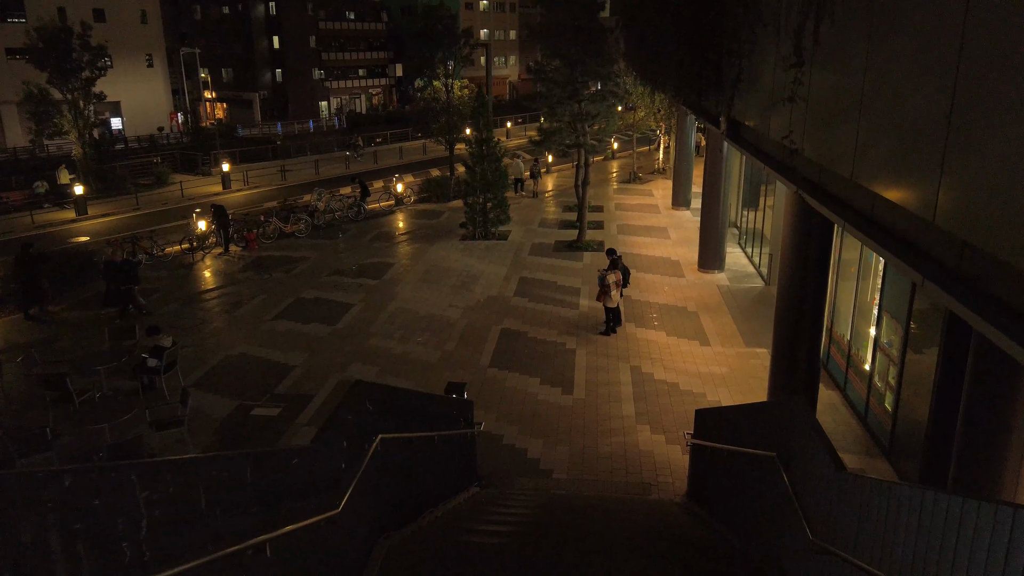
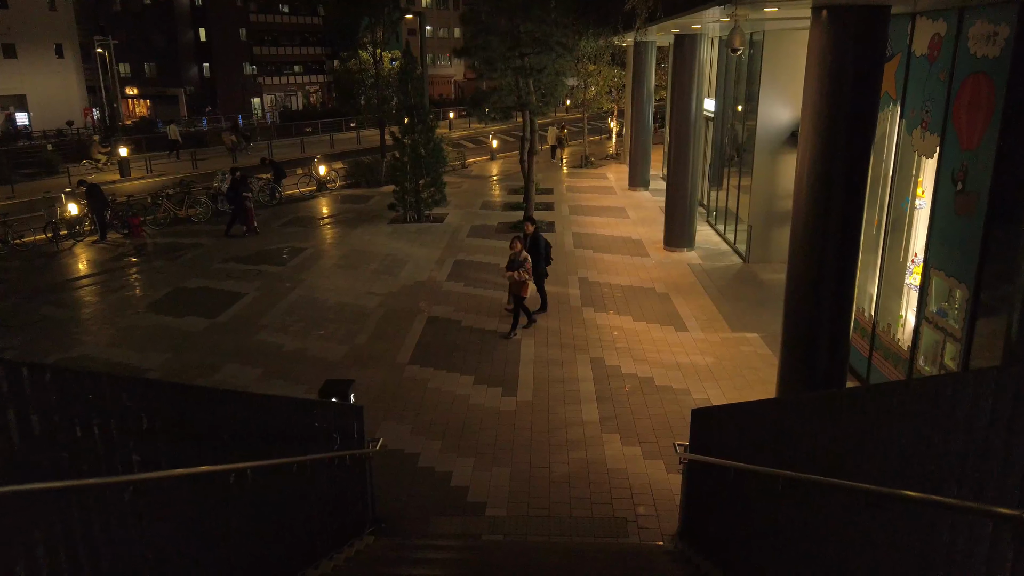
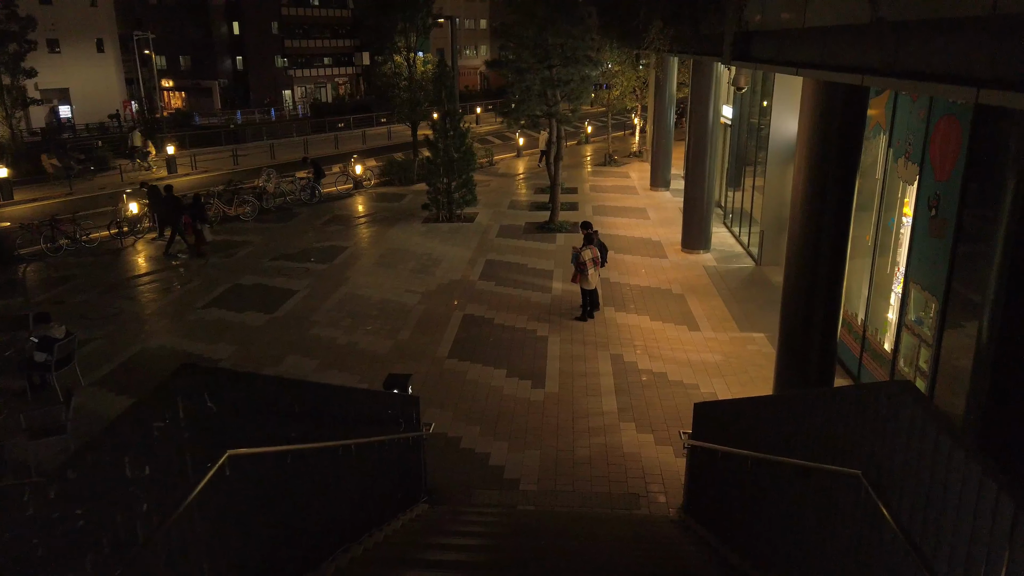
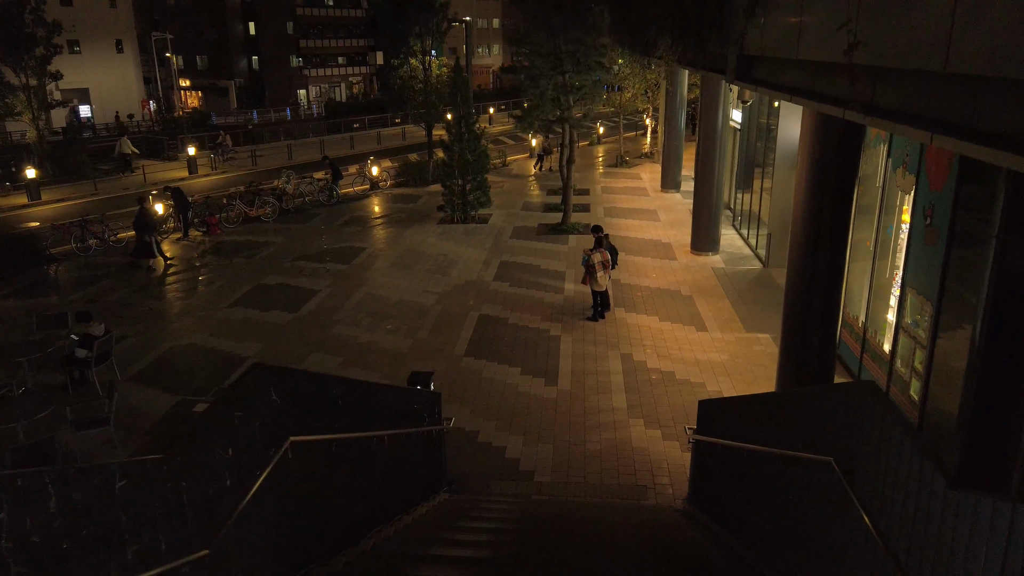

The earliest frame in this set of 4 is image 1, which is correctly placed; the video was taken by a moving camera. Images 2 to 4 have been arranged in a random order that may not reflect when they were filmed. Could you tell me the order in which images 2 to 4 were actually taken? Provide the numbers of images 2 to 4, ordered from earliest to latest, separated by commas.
4, 3, 2
